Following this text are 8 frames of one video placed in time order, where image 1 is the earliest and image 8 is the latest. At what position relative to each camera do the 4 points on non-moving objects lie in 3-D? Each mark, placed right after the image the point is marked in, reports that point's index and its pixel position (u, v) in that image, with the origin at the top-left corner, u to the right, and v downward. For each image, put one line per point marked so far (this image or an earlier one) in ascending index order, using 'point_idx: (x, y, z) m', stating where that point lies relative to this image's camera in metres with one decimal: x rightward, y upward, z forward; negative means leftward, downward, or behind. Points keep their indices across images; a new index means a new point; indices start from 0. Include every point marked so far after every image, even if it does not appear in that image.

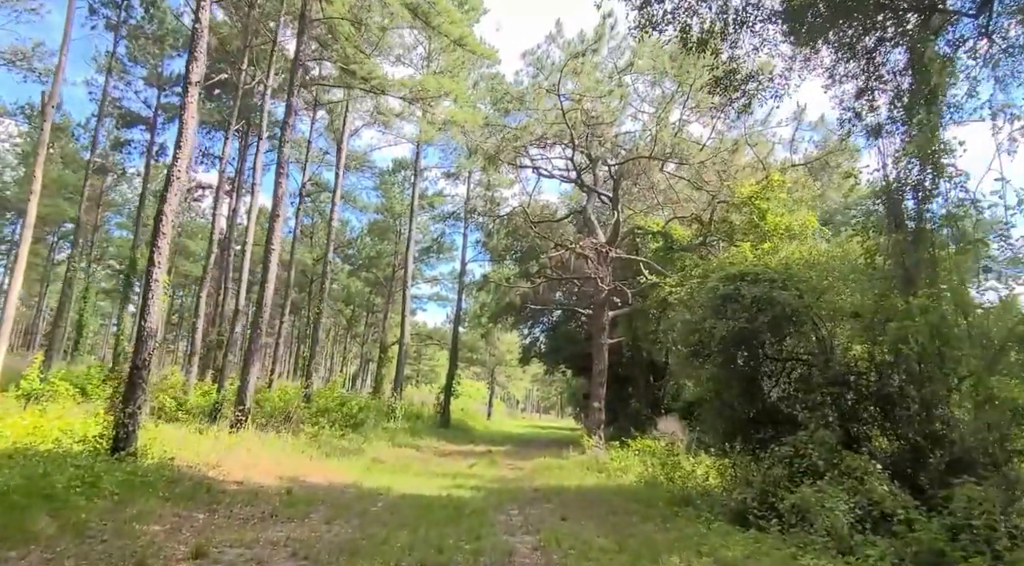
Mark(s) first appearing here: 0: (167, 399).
0: (-7.3, -2.5, +15.6) m
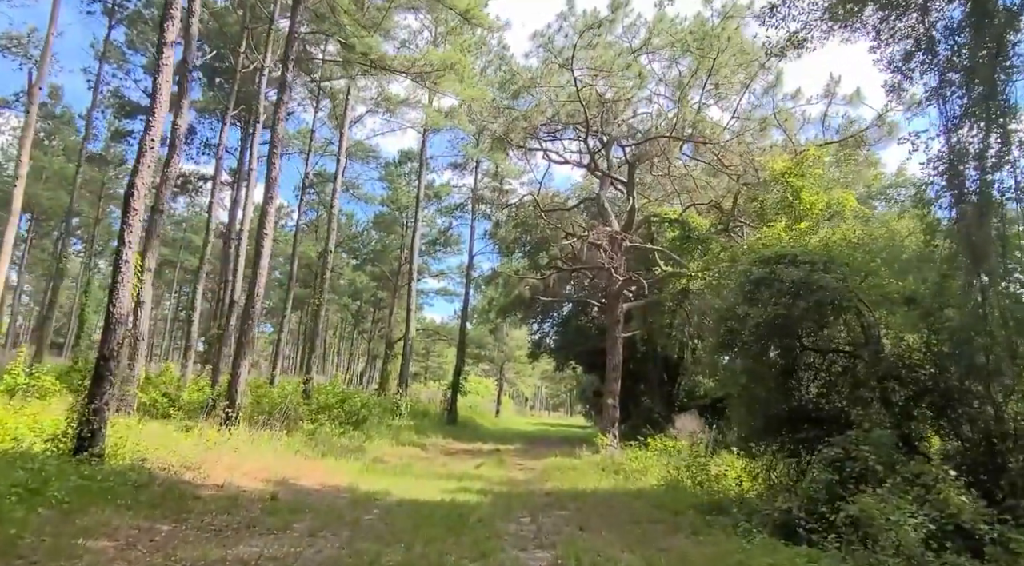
0: (-7.1, -2.3, +14.7) m
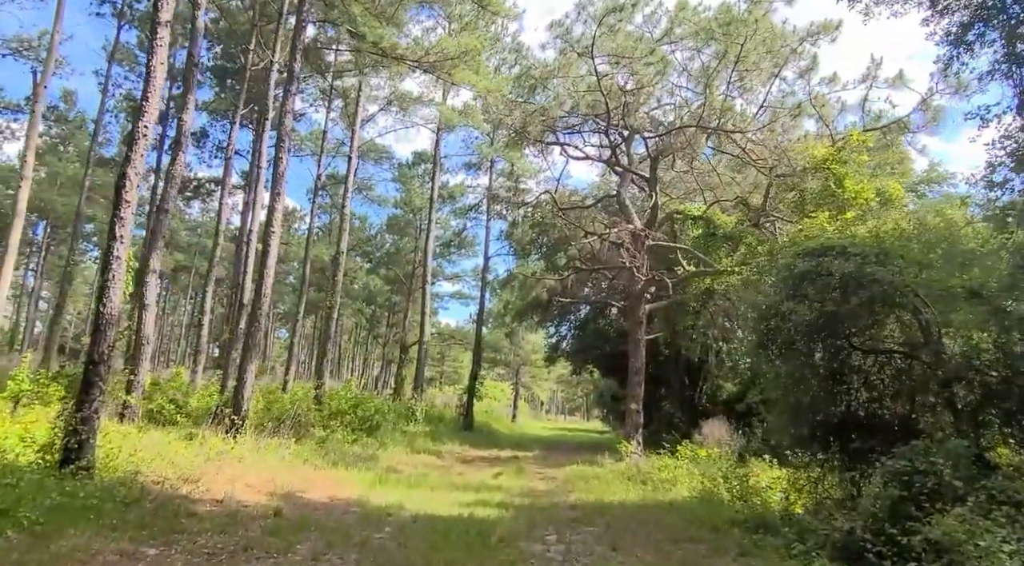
0: (-6.7, -2.3, +14.2) m
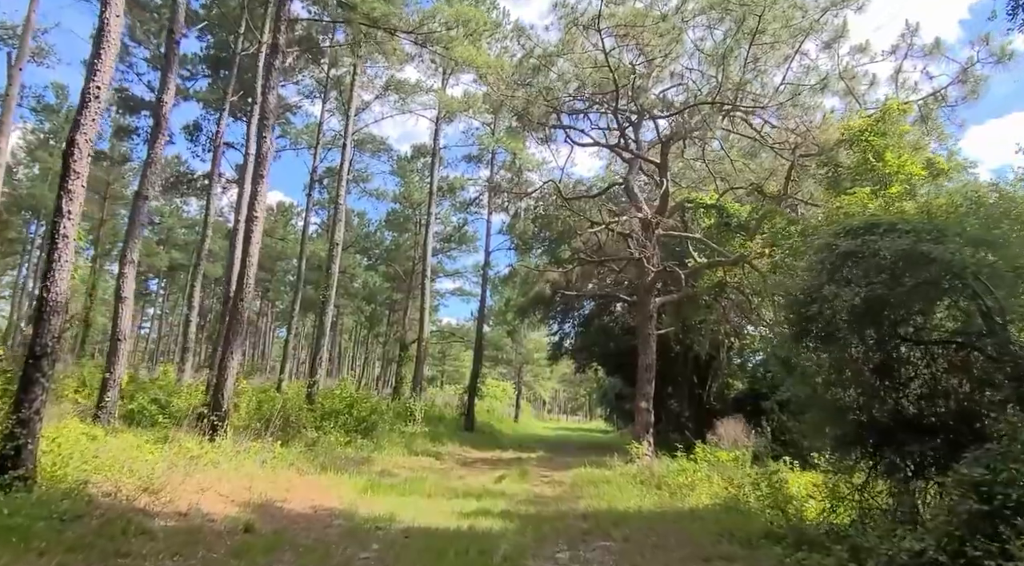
0: (-6.7, -2.2, +13.3) m
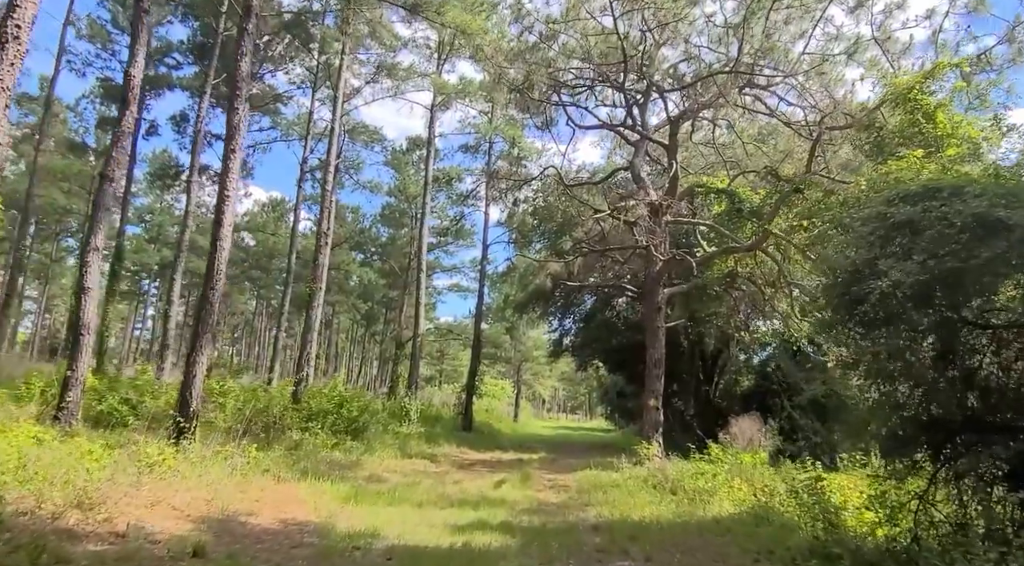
0: (-6.7, -2.0, +12.2) m
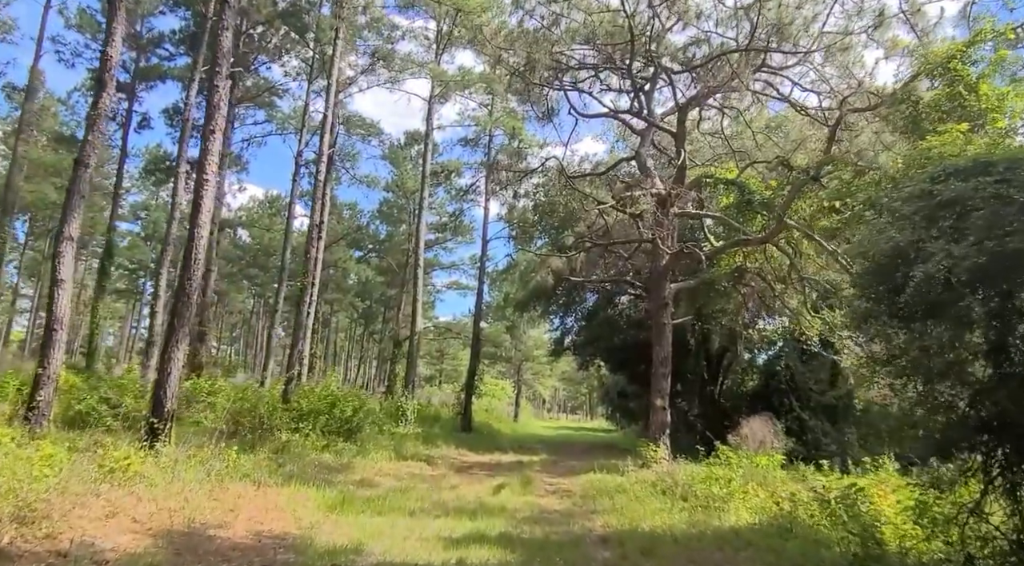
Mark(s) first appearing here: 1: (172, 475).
0: (-6.7, -1.9, +11.6) m
1: (-3.4, -1.9, +7.2) m
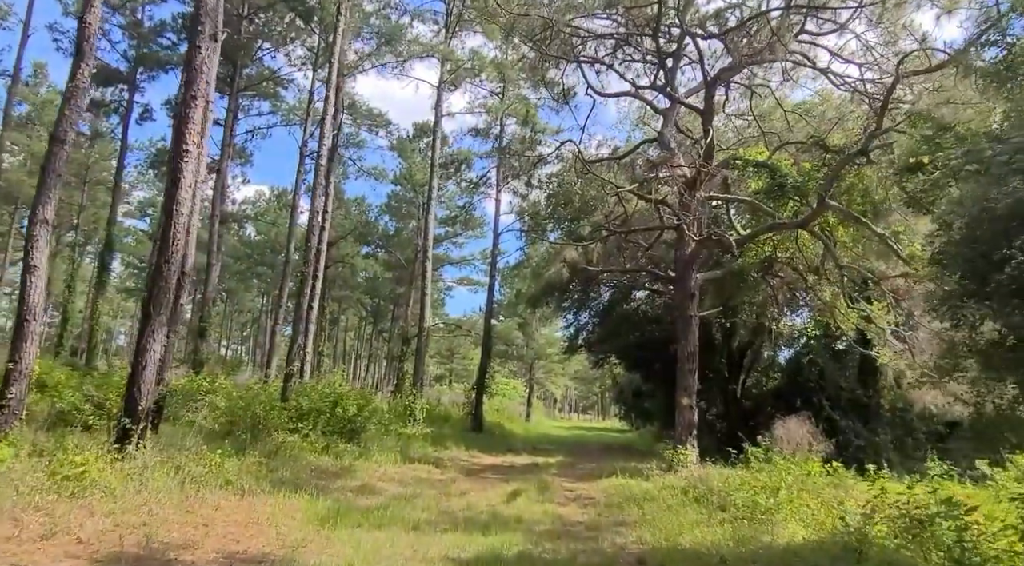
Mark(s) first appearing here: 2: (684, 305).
0: (-6.5, -1.7, +10.7) m
1: (-3.2, -1.7, +6.3) m
2: (+3.5, -0.5, +15.0) m
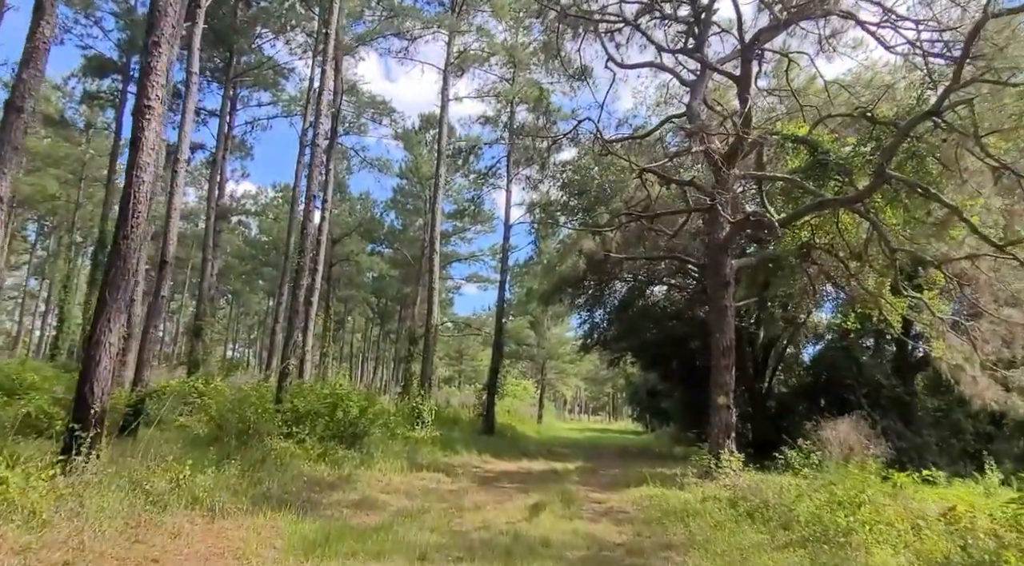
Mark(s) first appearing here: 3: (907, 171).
0: (-6.2, -1.6, +9.4) m
1: (-3.0, -1.5, +5.0) m
2: (+3.8, -0.3, +13.7) m
3: (+5.5, +1.5, +10.1) m
